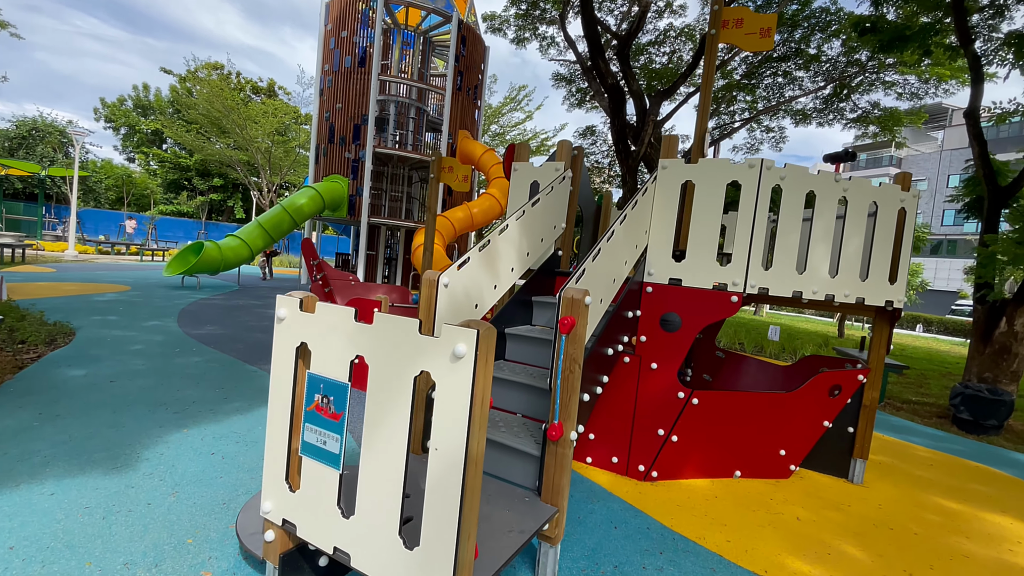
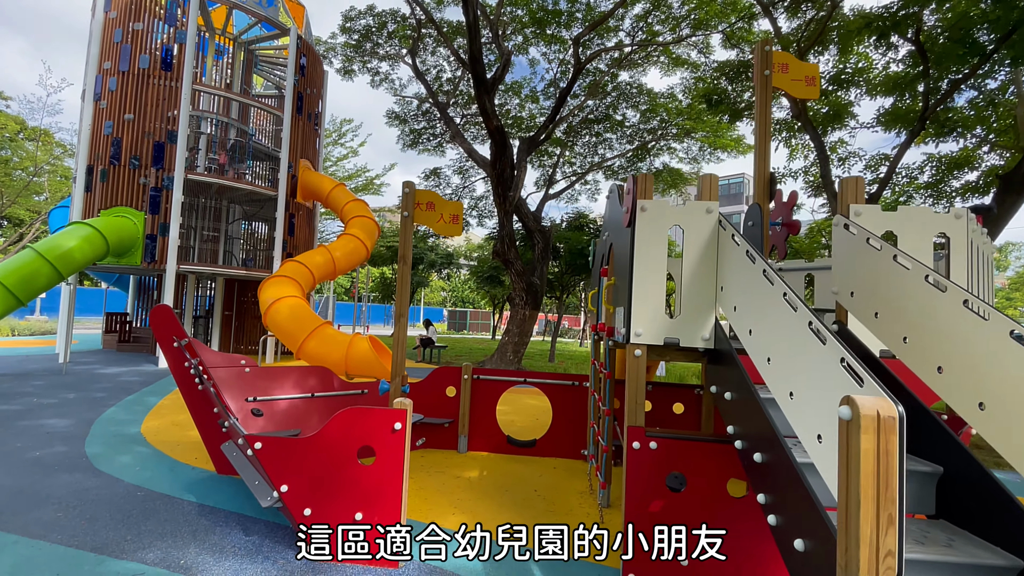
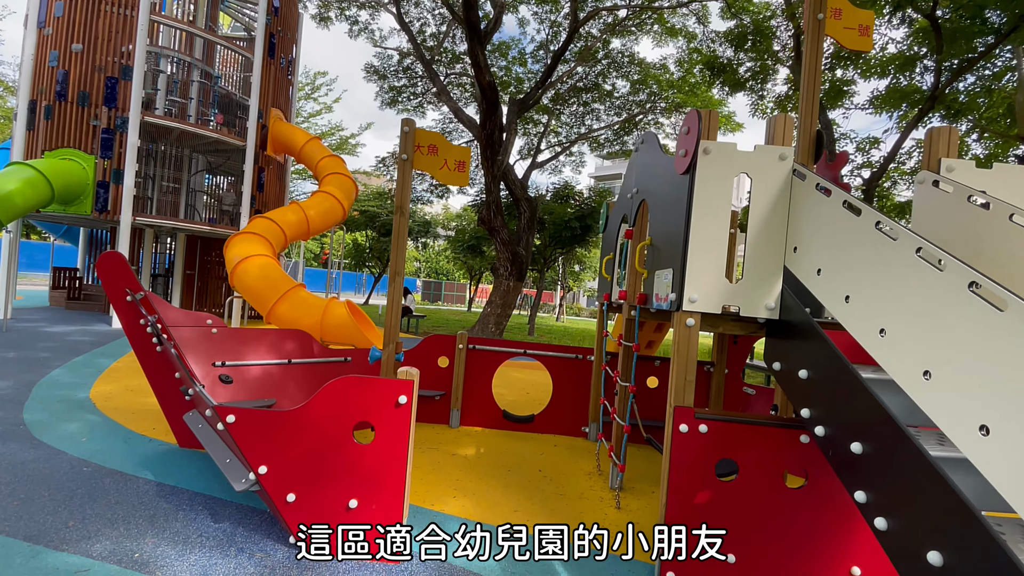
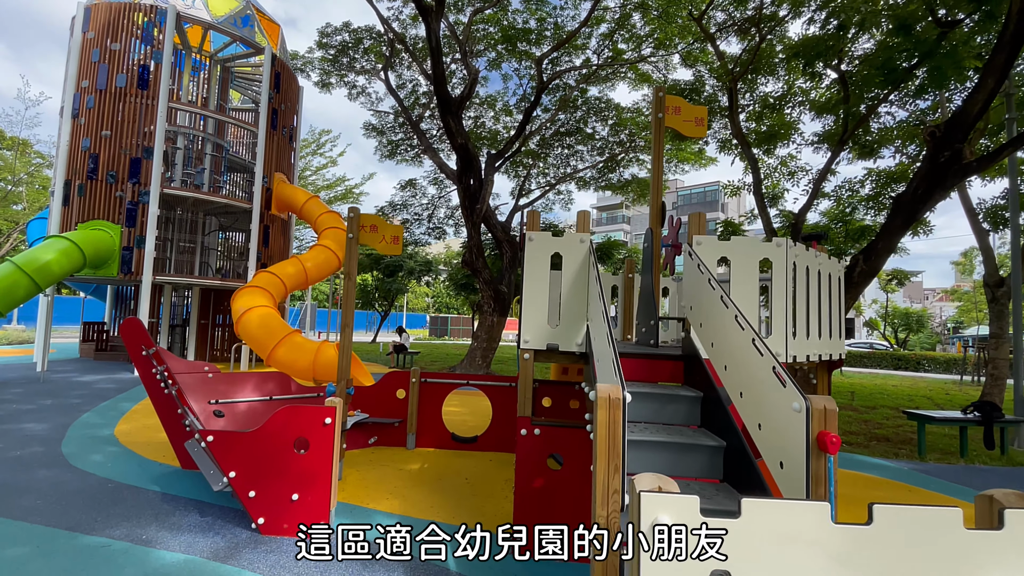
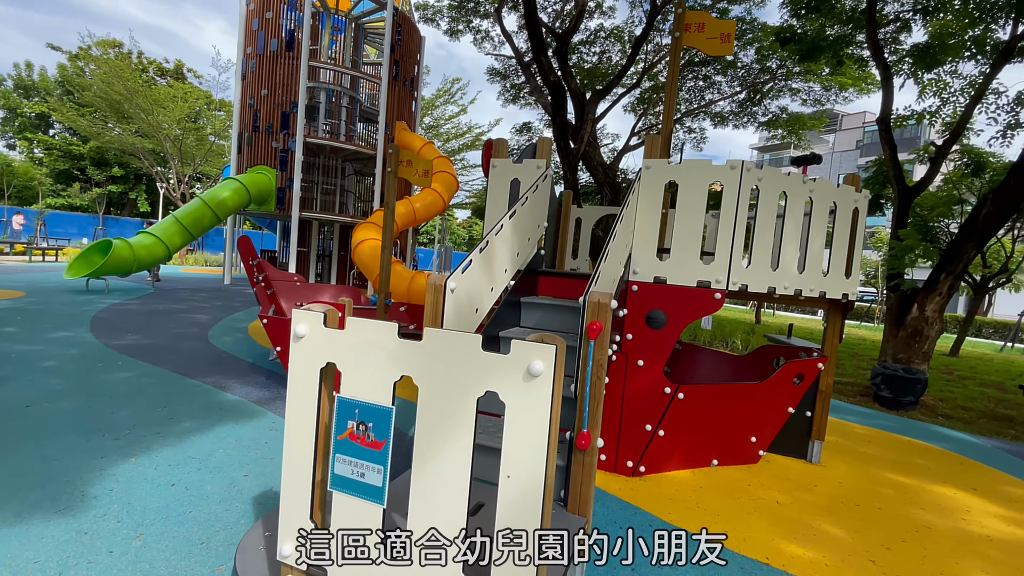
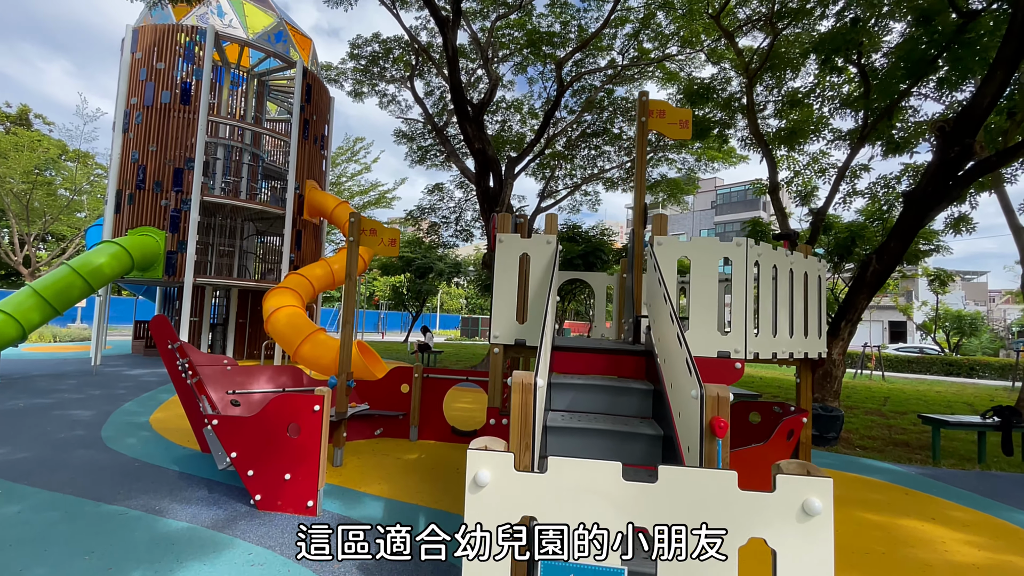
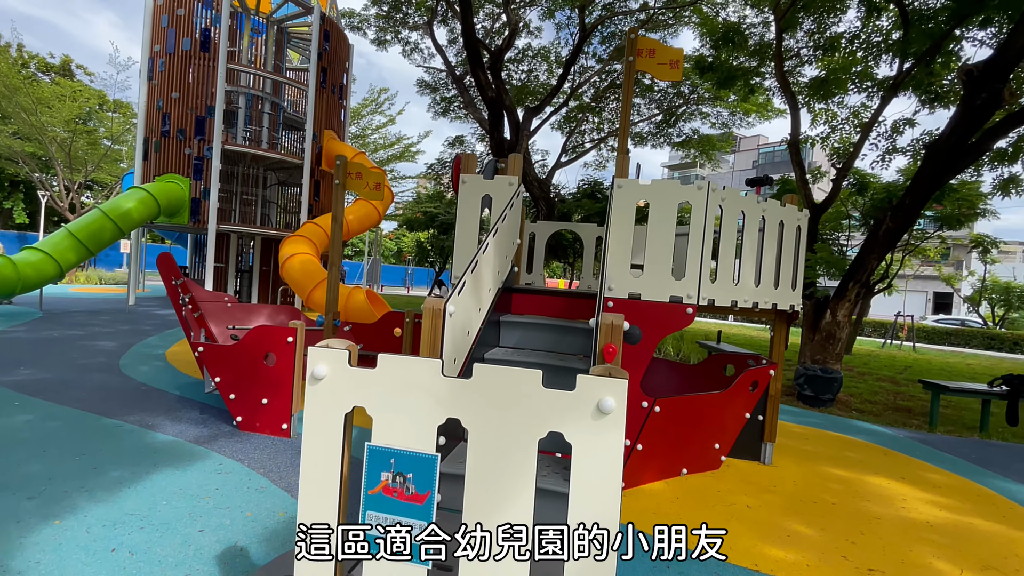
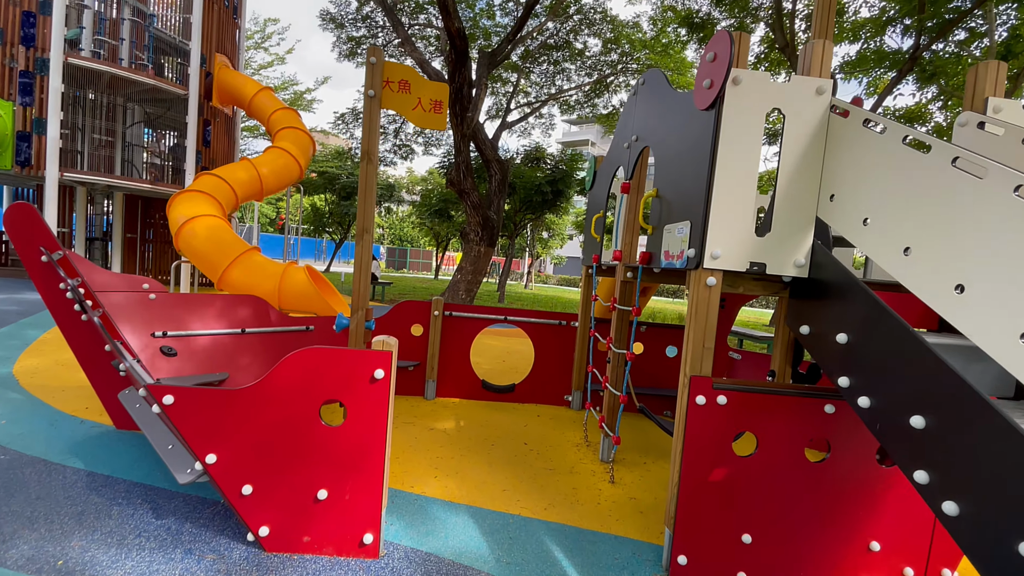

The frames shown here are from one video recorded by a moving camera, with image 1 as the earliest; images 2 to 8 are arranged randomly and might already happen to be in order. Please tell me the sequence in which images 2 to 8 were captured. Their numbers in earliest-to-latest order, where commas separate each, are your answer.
5, 7, 6, 4, 2, 3, 8
